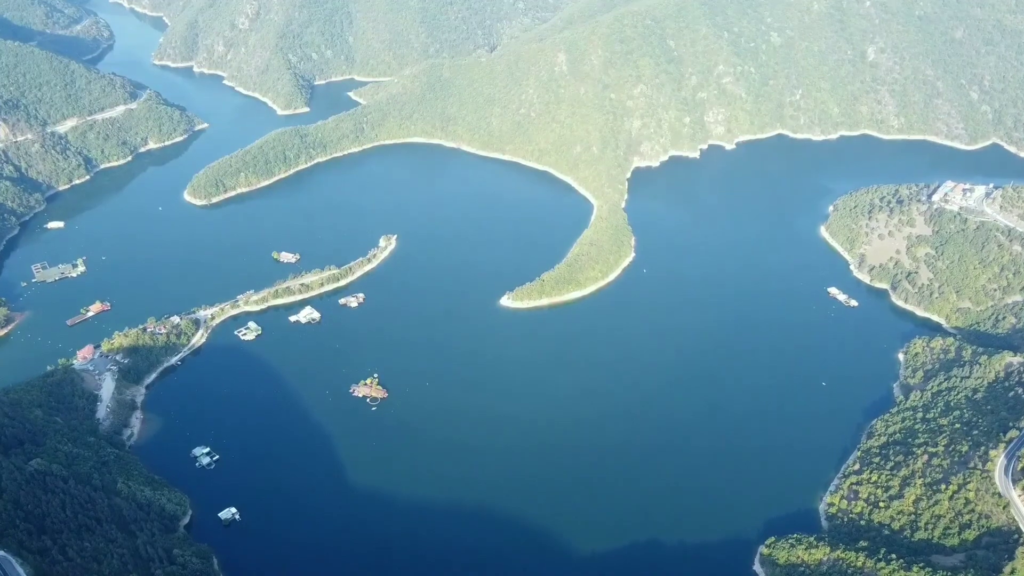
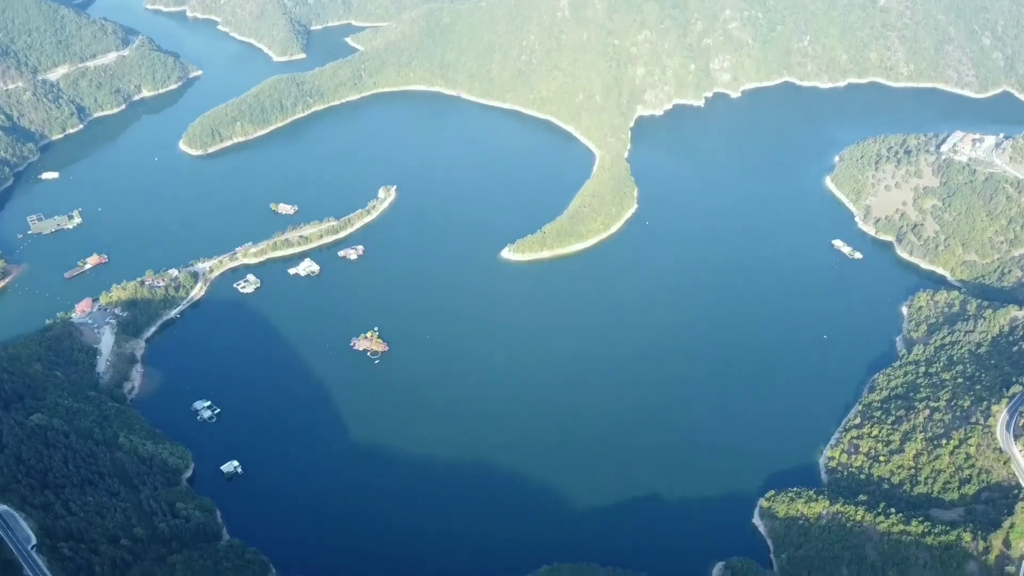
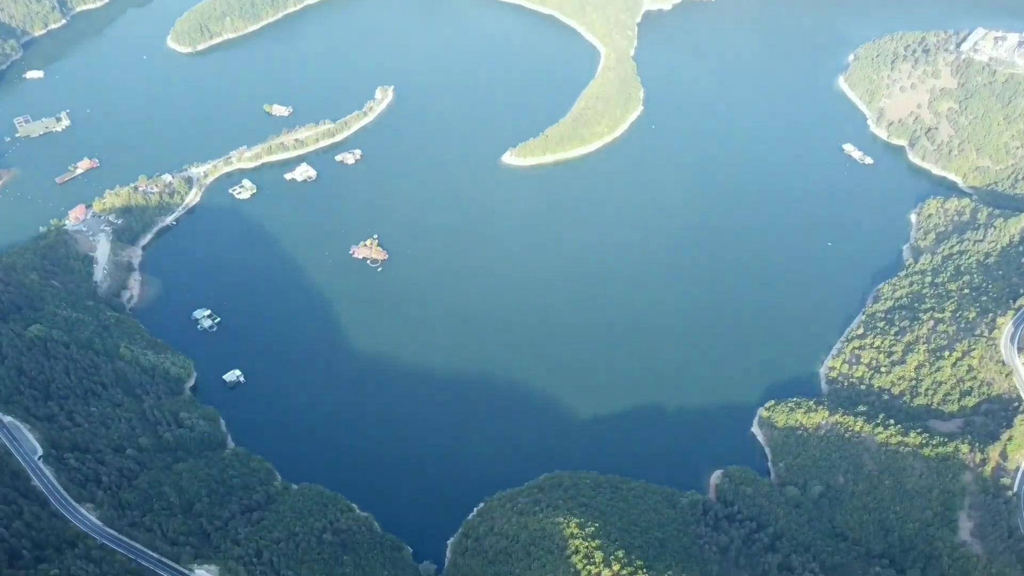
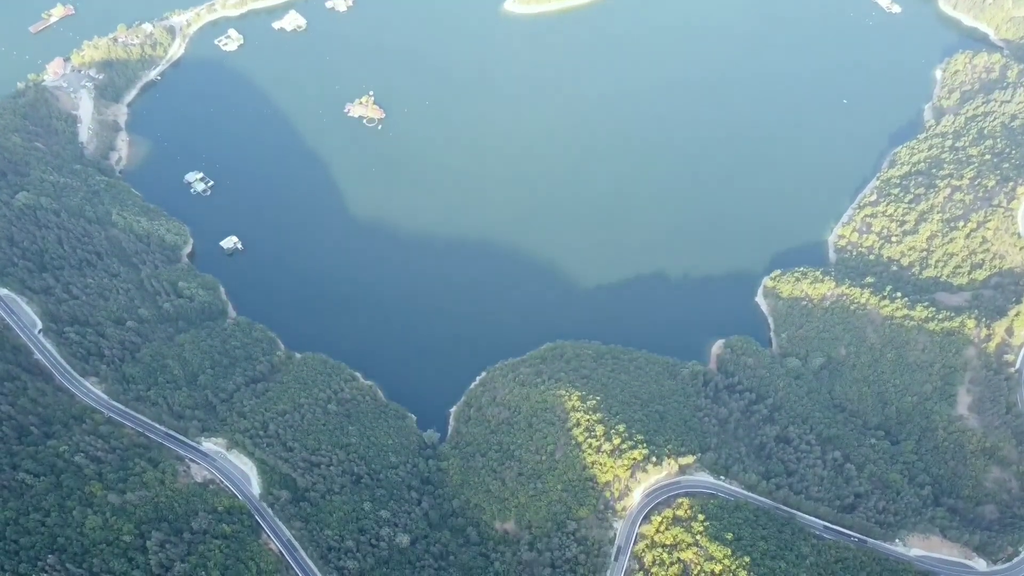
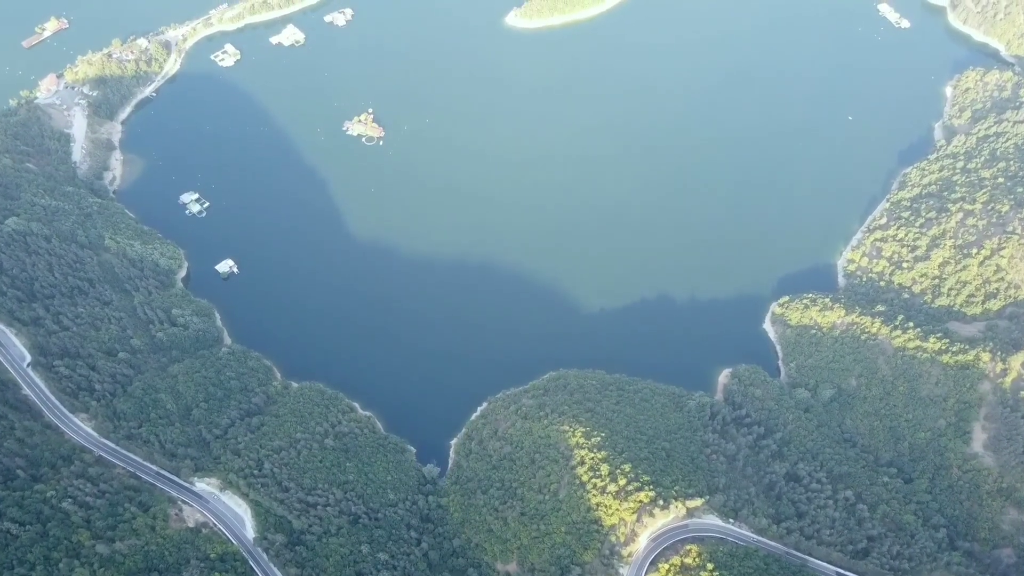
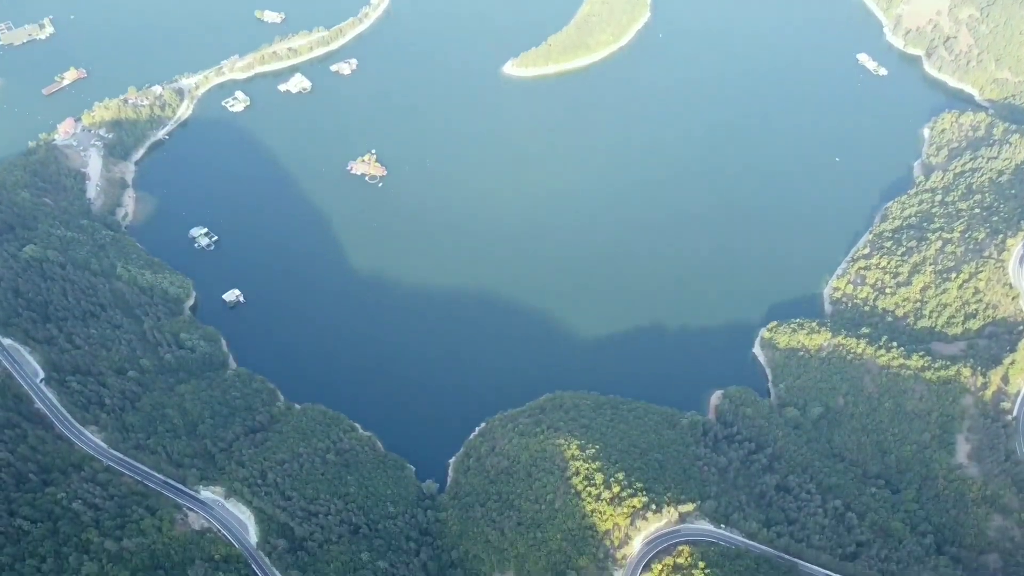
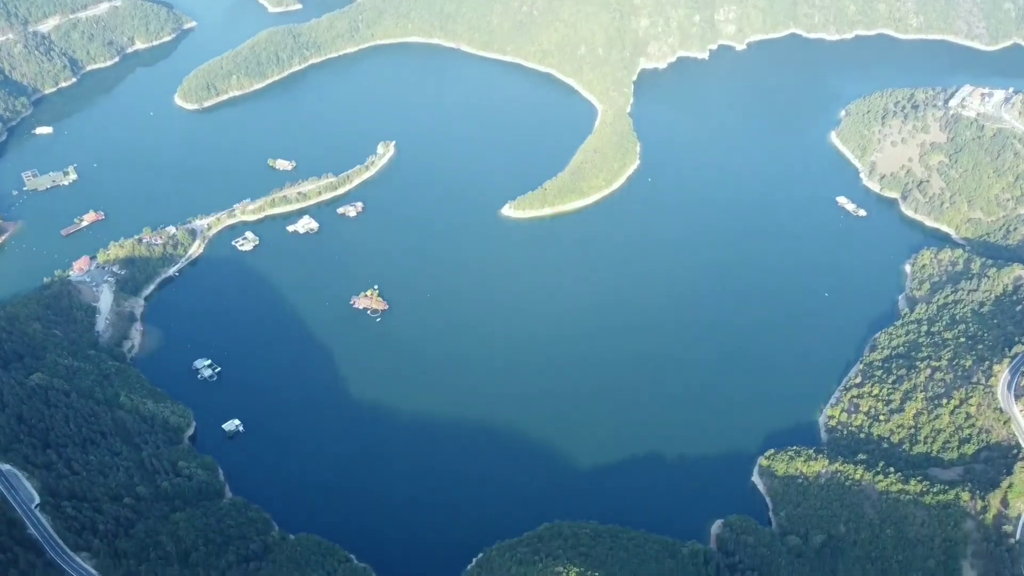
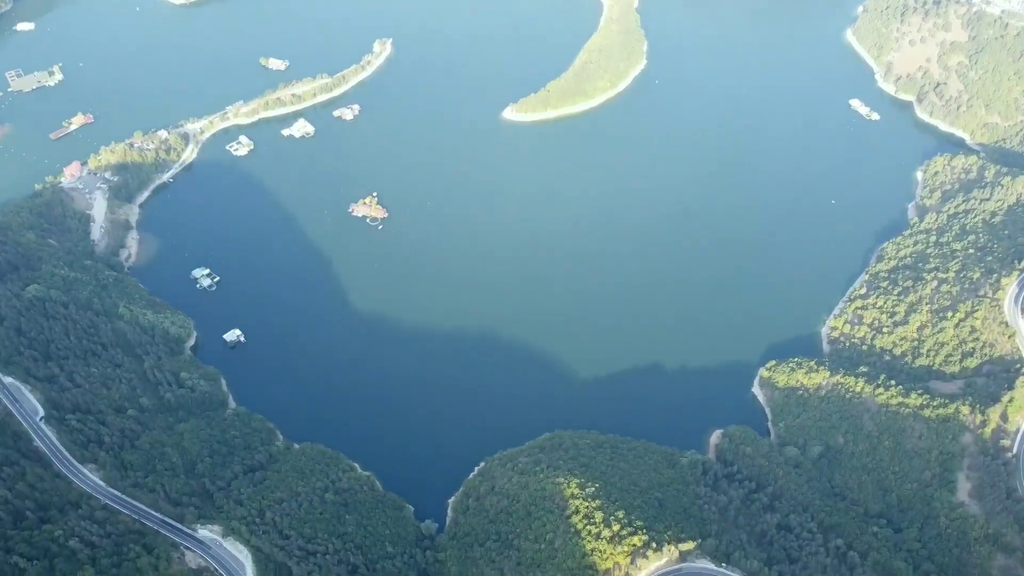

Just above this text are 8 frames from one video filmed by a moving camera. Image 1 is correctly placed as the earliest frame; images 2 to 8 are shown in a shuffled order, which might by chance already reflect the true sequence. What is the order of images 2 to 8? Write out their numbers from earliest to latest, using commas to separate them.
2, 7, 3, 8, 6, 4, 5
